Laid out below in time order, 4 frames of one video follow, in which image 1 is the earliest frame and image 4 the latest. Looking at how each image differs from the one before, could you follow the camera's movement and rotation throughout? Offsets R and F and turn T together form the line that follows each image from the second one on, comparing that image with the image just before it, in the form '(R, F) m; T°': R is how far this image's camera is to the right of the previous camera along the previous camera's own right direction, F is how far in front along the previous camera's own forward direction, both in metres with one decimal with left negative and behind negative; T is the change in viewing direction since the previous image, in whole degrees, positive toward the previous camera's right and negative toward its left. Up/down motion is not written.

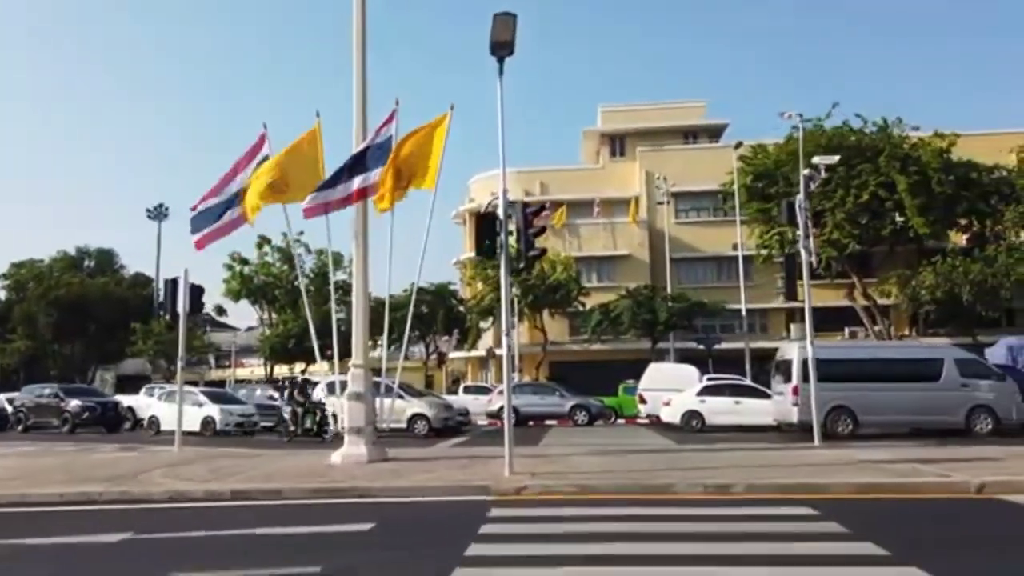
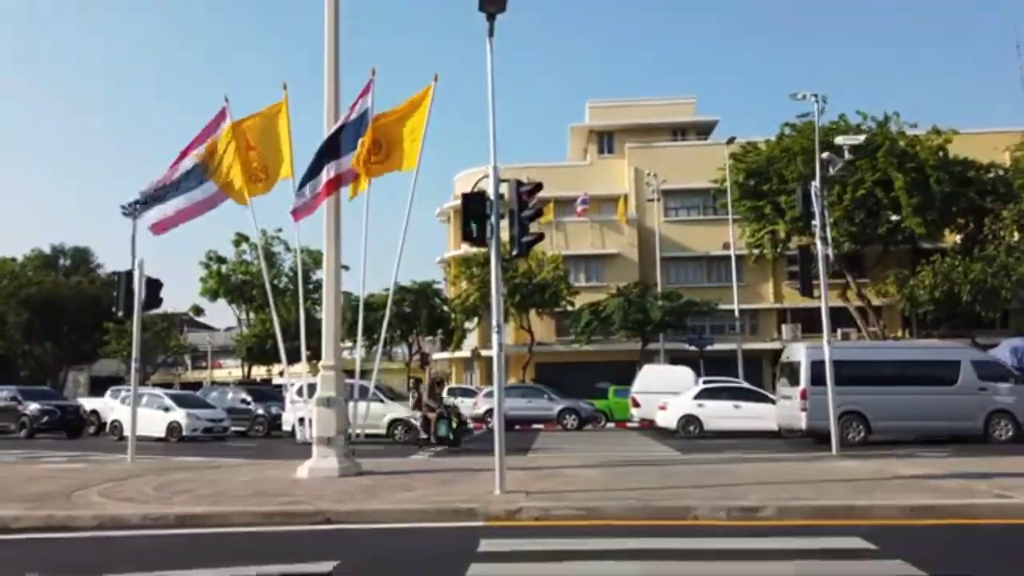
(-0.2, +3.1) m; +1°
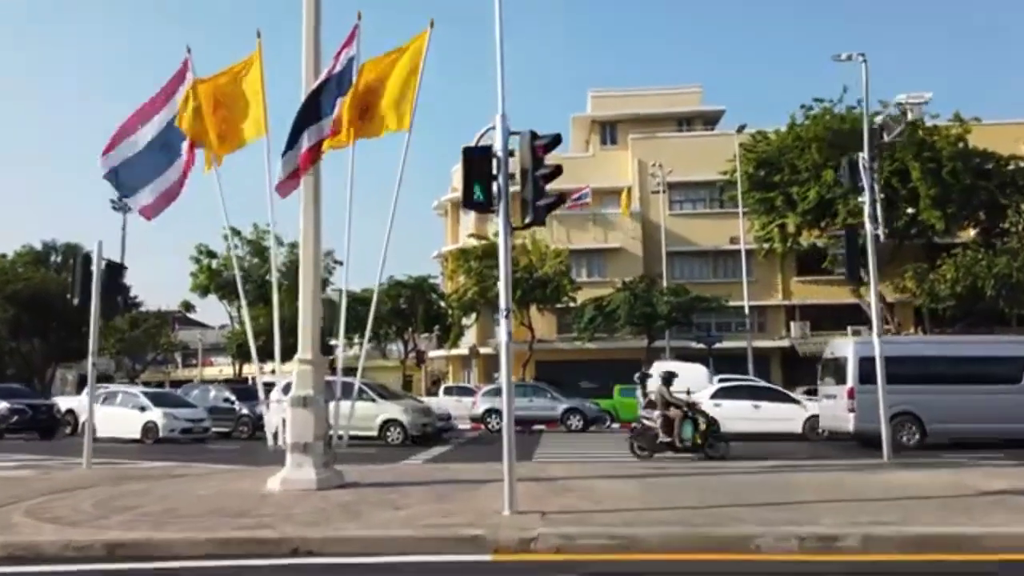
(-0.3, +3.7) m; 0°
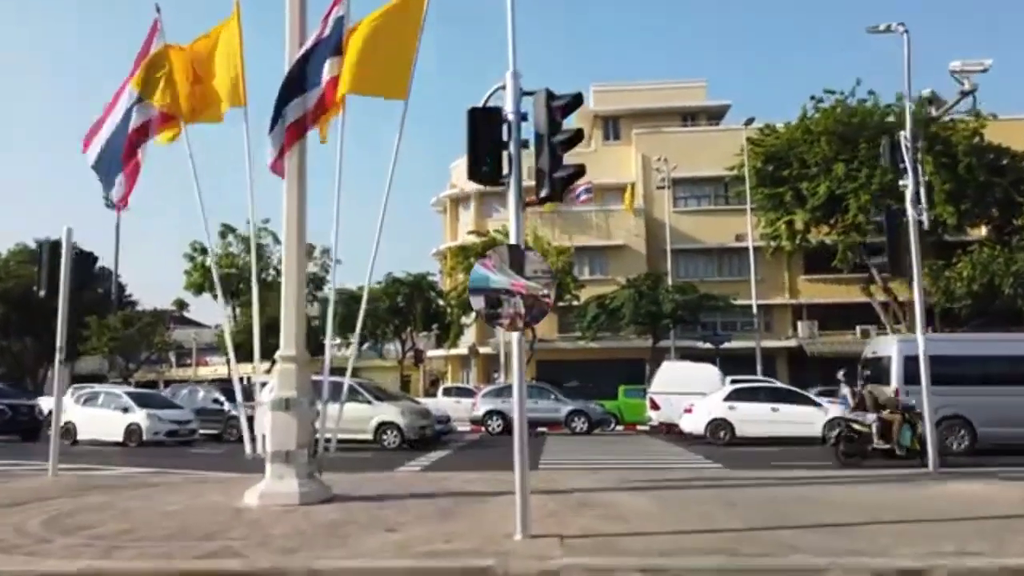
(-0.3, +2.4) m; 0°
